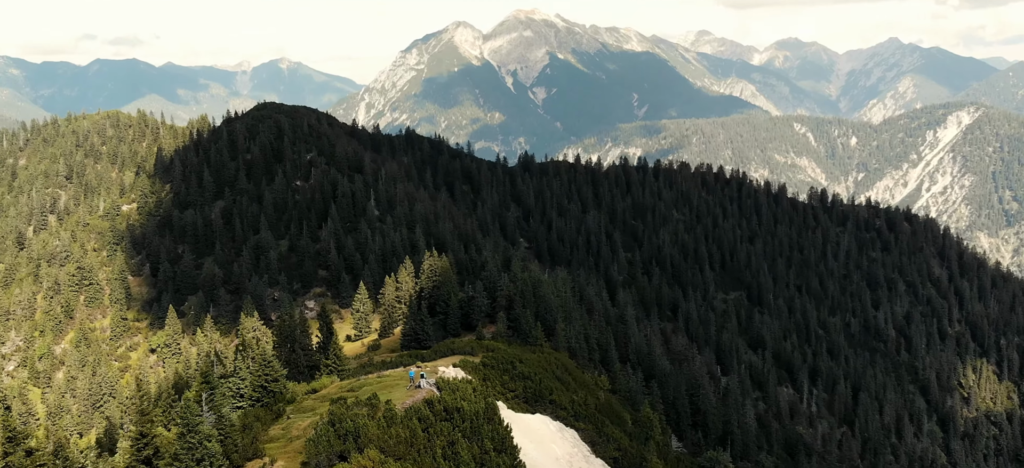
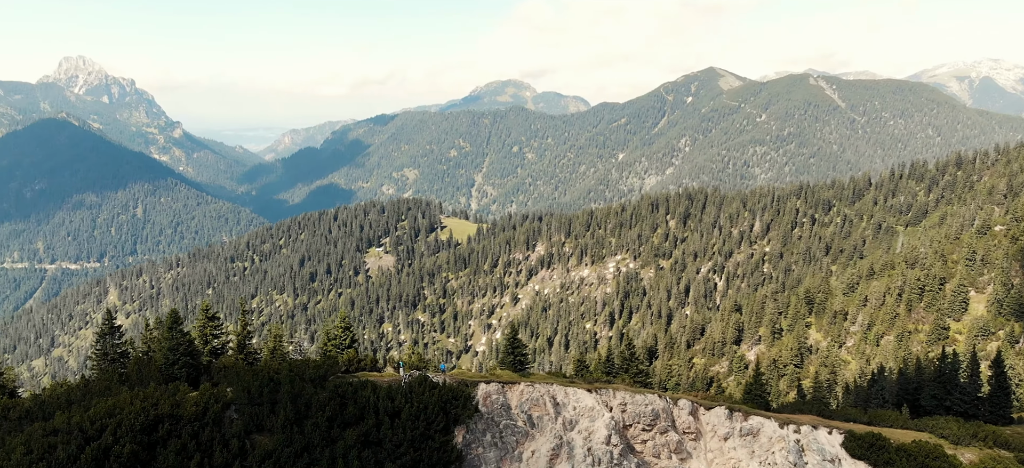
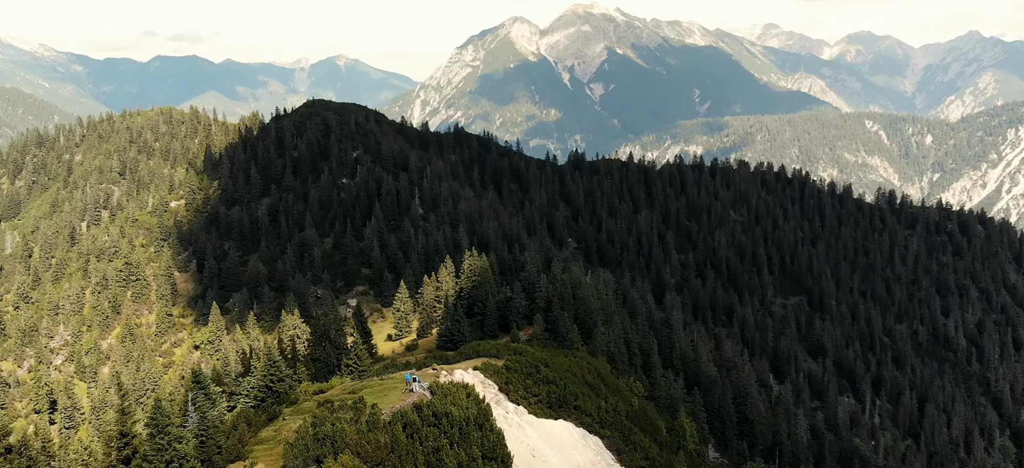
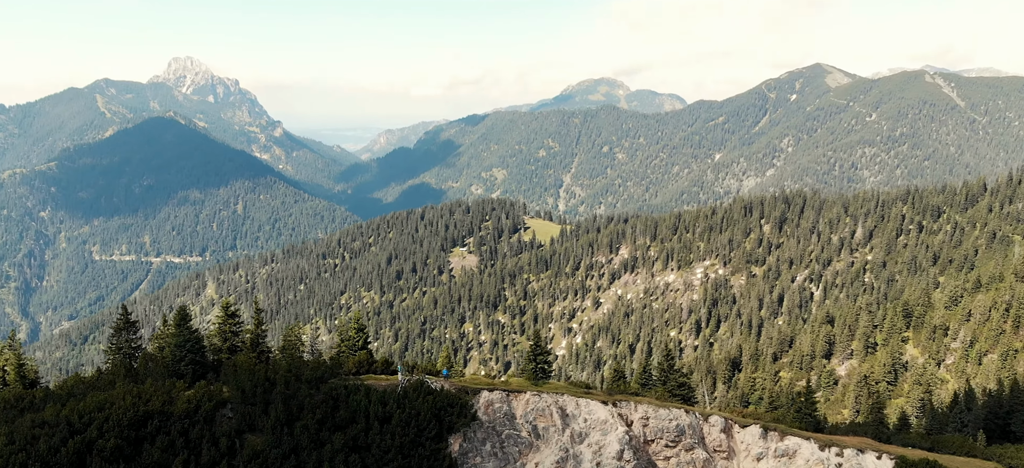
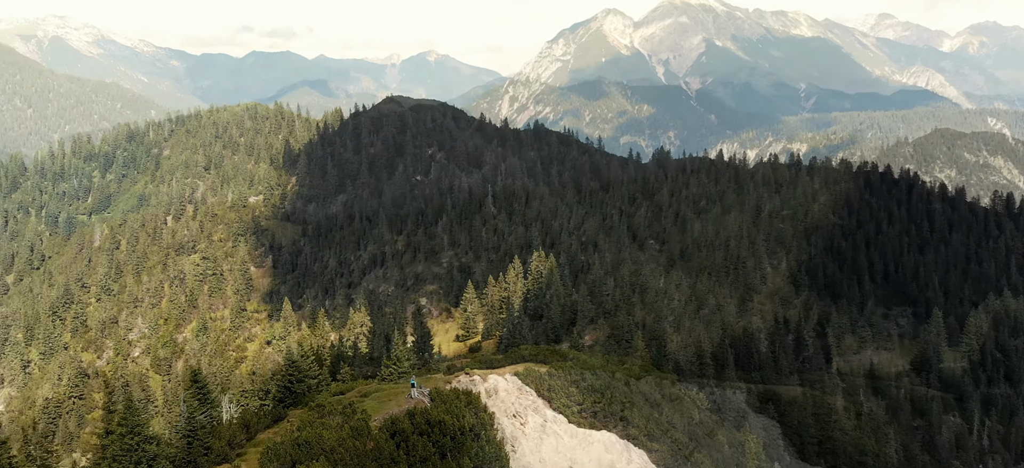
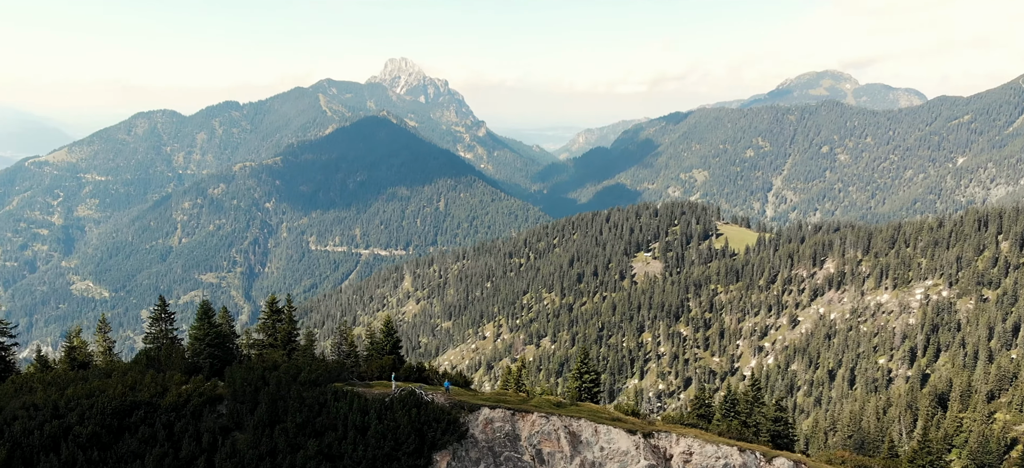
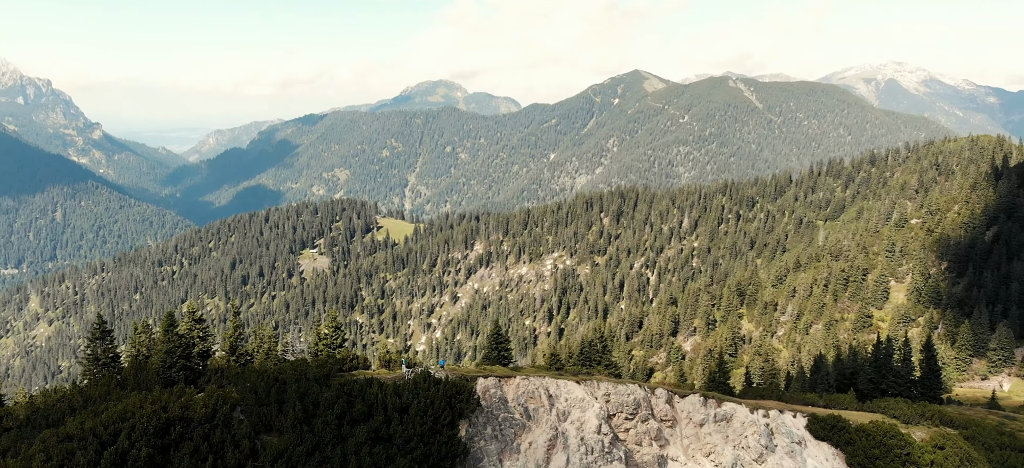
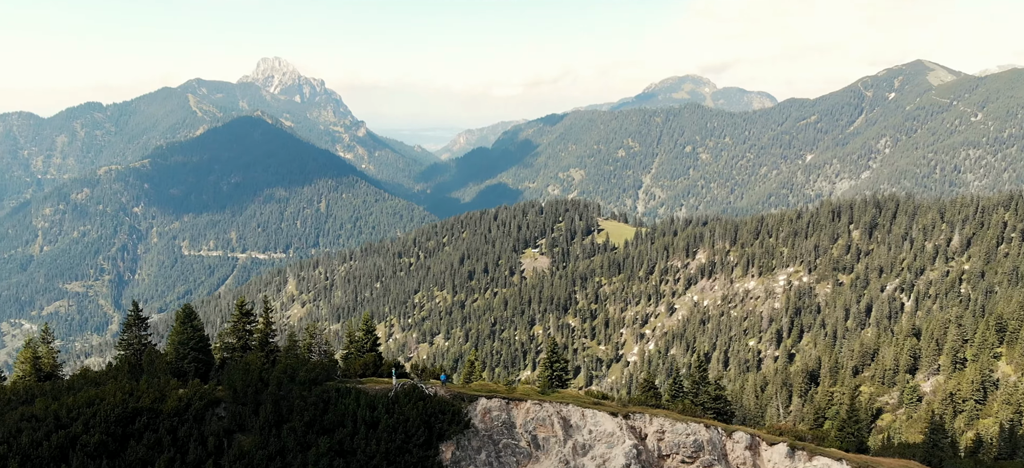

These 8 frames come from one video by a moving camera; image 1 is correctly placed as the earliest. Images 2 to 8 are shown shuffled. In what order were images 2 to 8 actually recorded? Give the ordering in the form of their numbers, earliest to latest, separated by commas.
3, 5, 7, 2, 4, 8, 6
